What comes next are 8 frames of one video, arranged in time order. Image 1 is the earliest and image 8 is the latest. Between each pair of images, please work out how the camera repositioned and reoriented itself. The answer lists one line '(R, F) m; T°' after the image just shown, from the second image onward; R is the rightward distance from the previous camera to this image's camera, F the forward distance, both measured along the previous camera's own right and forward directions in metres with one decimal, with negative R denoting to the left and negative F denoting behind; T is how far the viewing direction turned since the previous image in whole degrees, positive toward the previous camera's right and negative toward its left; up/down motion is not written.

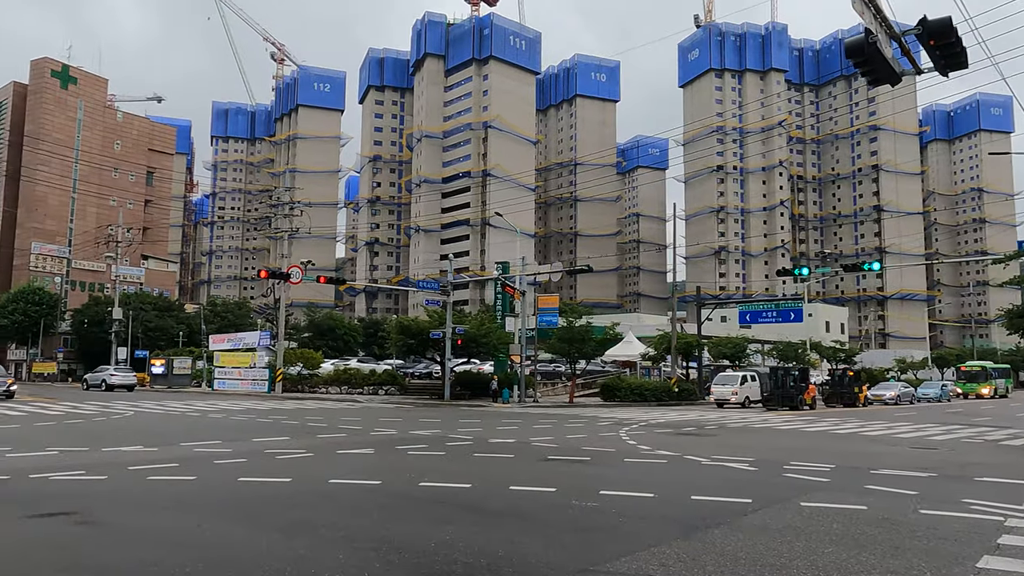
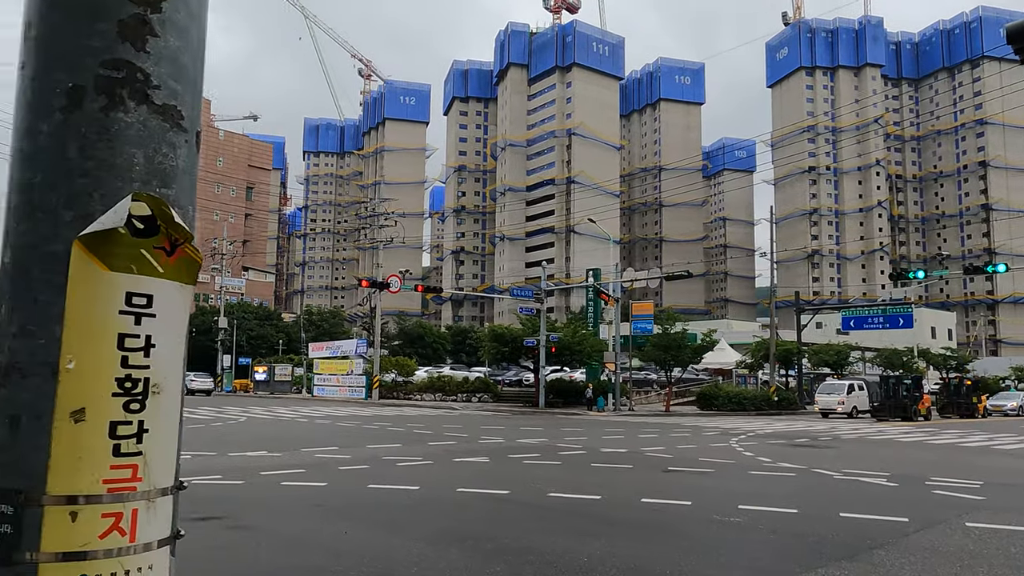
(-0.7, +0.1) m; -6°
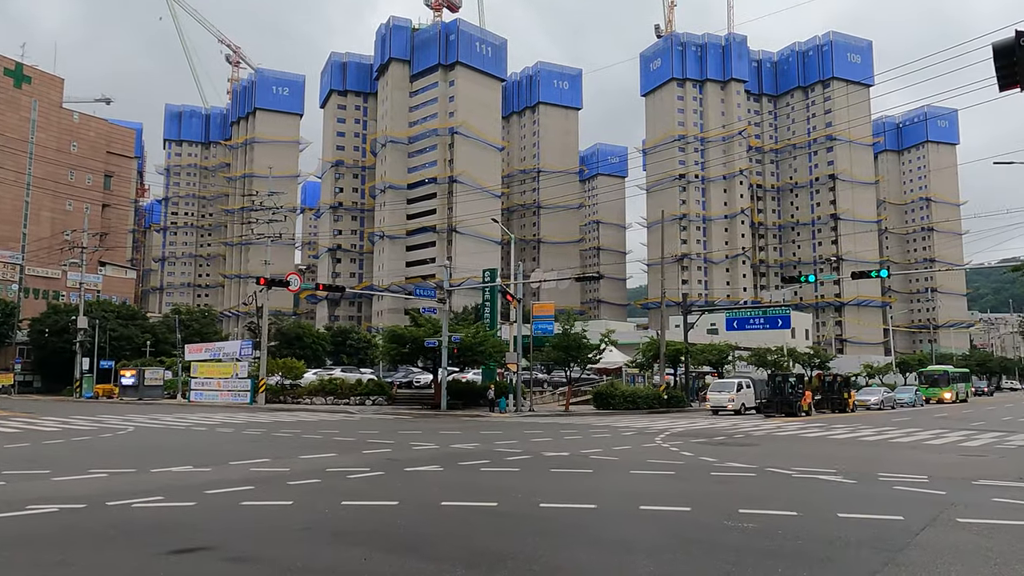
(-1.8, +0.7) m; +10°
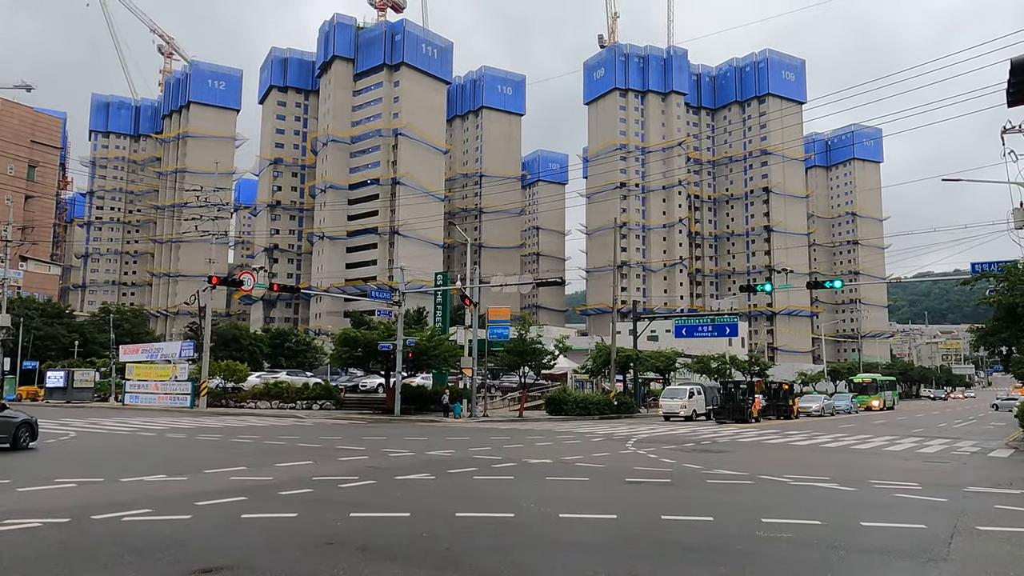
(-1.2, +0.4) m; +5°
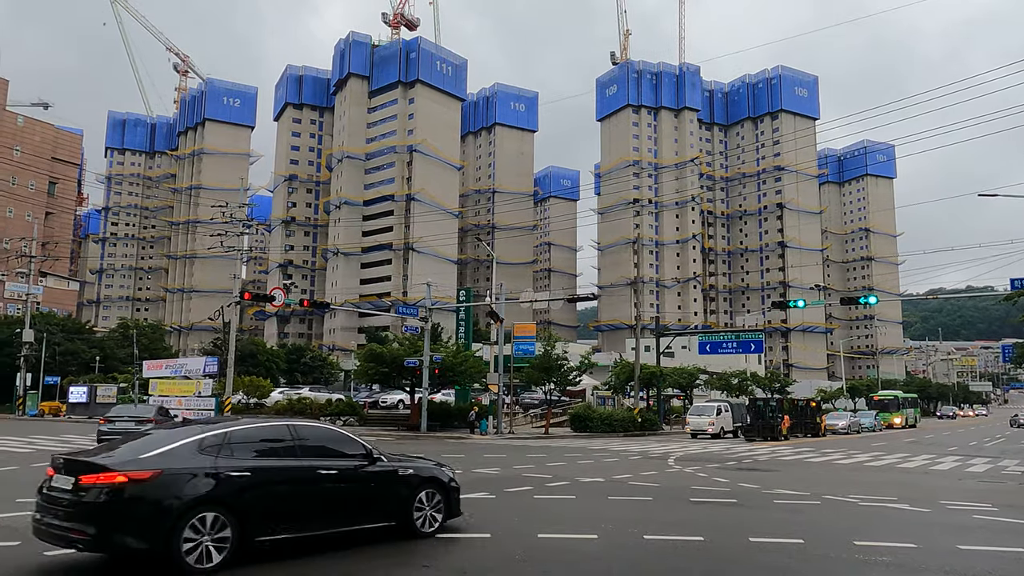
(-1.1, +0.1) m; -1°
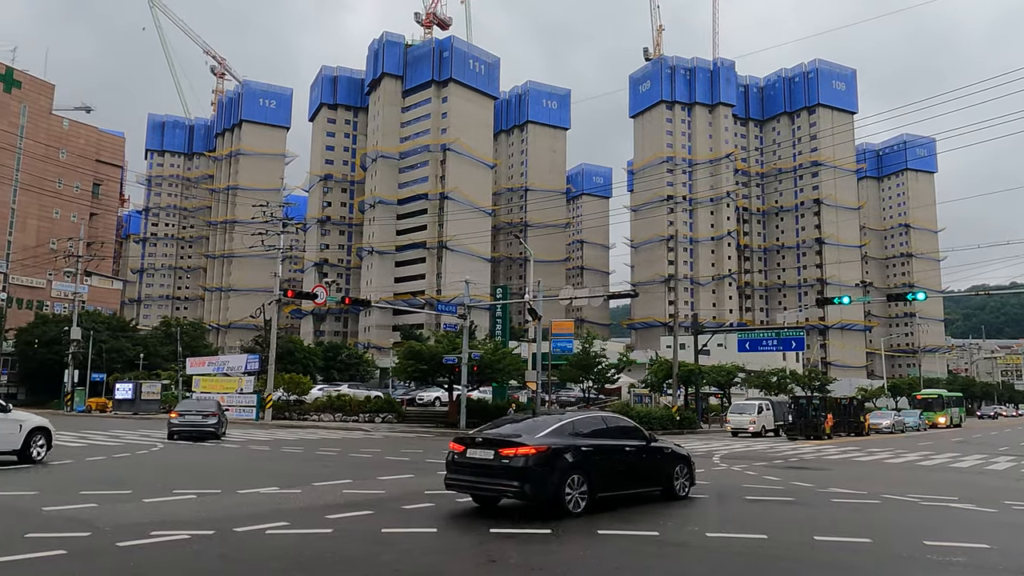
(-0.4, 0.0) m; -2°
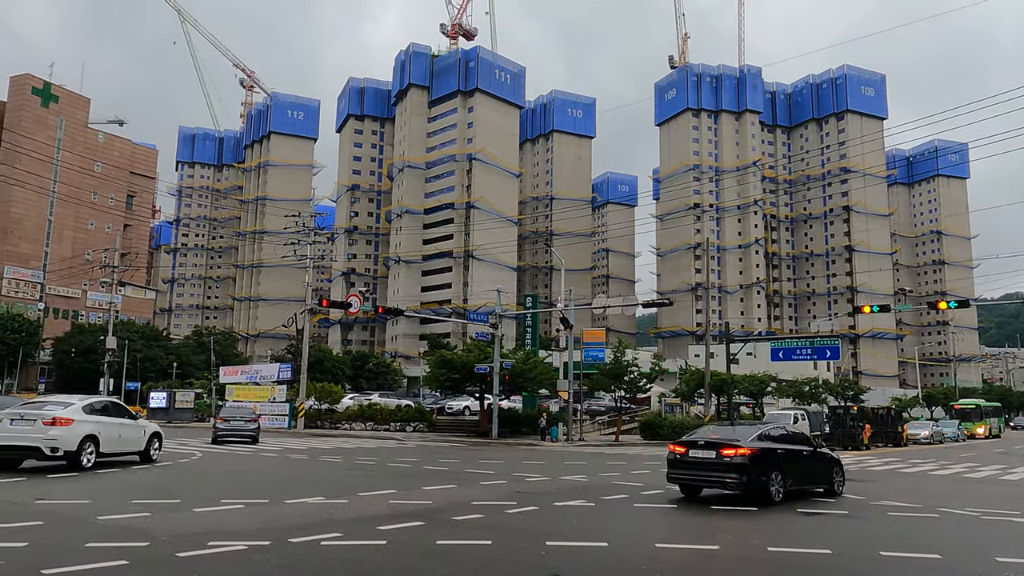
(-0.4, +0.1) m; -2°
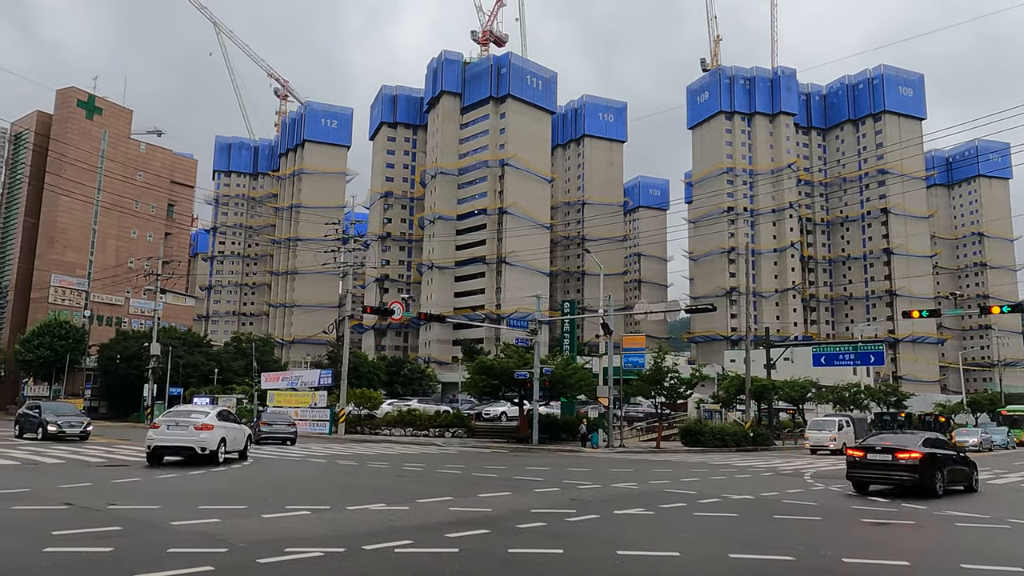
(-0.6, -0.1) m; -2°
